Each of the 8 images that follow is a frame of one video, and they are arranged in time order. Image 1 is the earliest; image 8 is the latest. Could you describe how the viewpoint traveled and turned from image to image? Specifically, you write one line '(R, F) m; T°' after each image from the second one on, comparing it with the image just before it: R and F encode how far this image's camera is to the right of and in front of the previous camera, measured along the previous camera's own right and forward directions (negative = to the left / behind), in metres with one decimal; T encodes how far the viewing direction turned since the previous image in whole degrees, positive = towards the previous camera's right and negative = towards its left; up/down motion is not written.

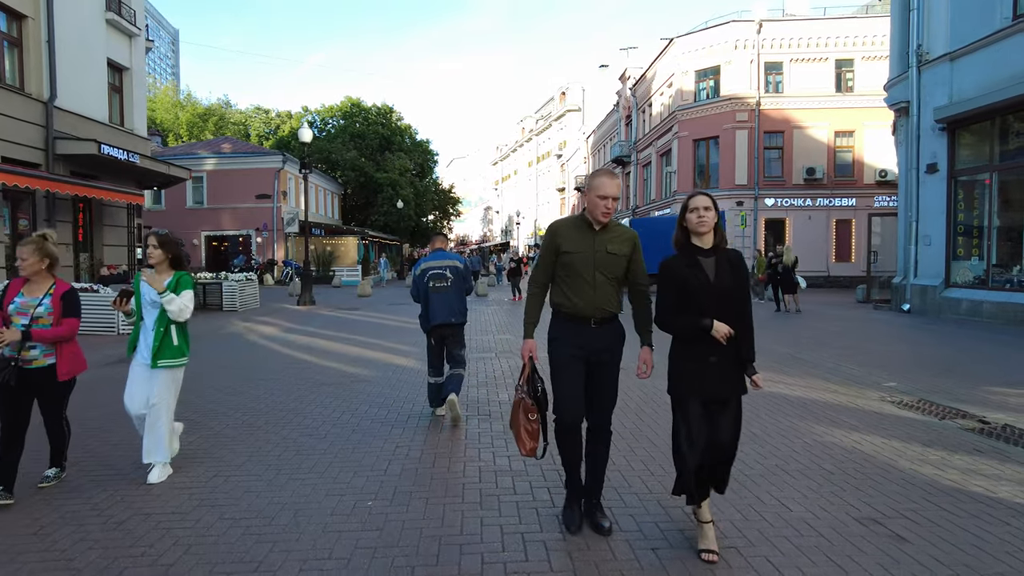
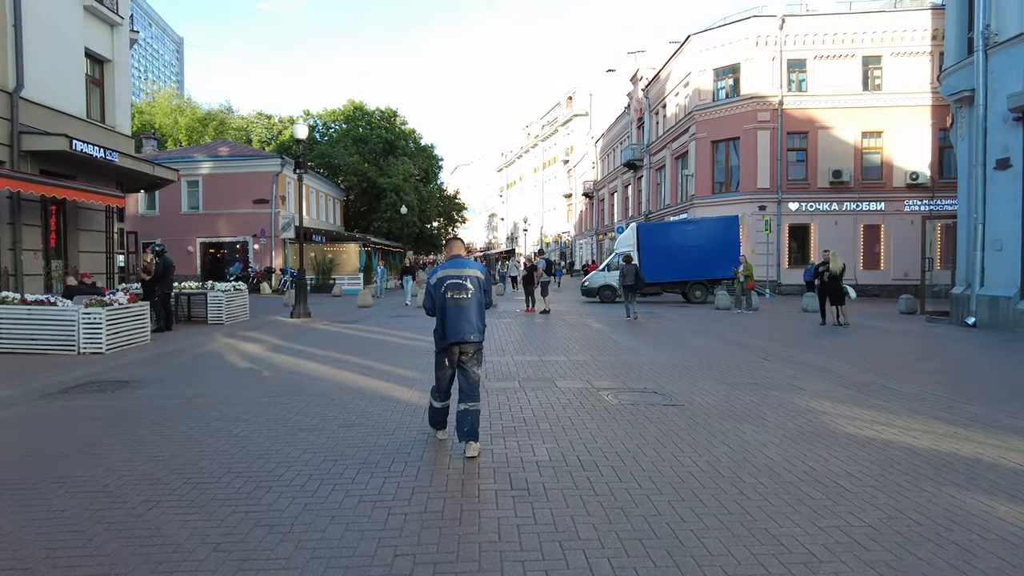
(-0.3, +1.7) m; 0°
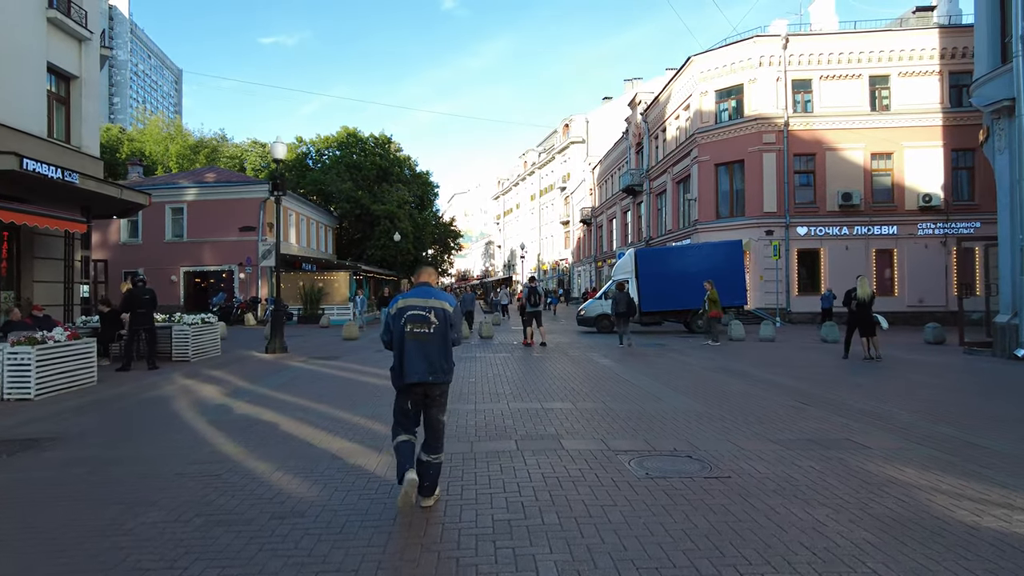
(0.0, +1.5) m; 0°
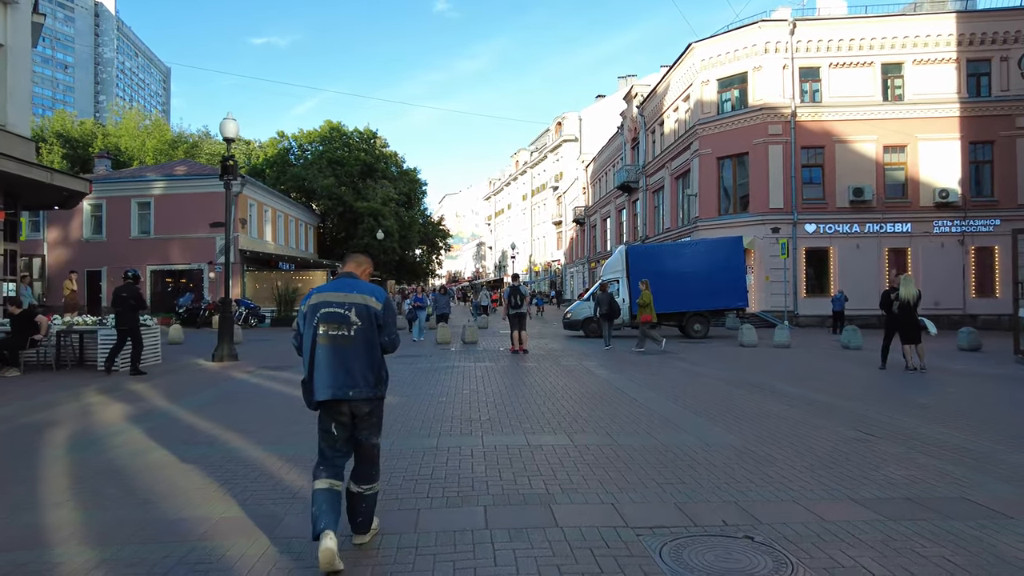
(+0.2, +2.1) m; +1°
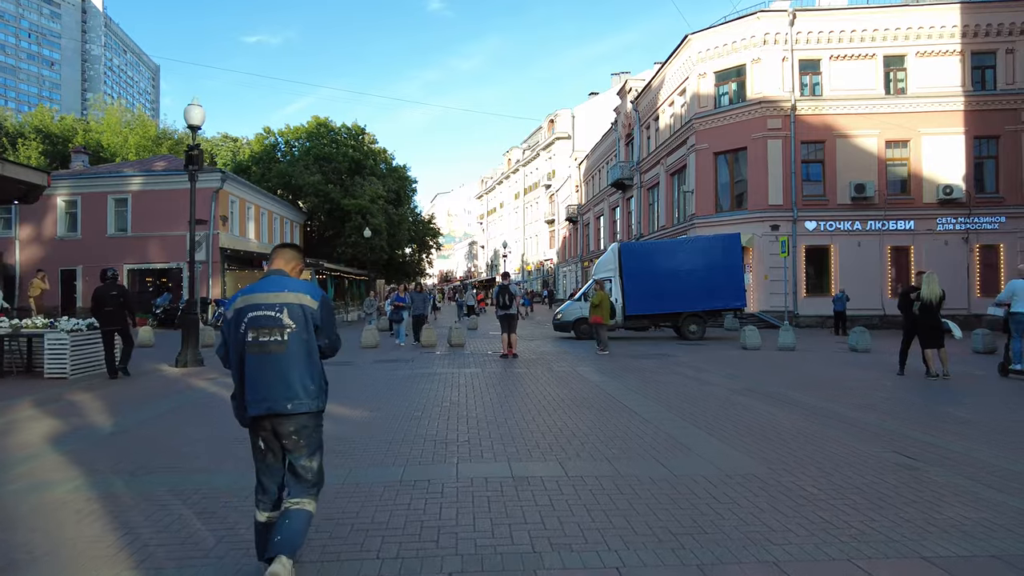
(+0.1, +1.0) m; +1°
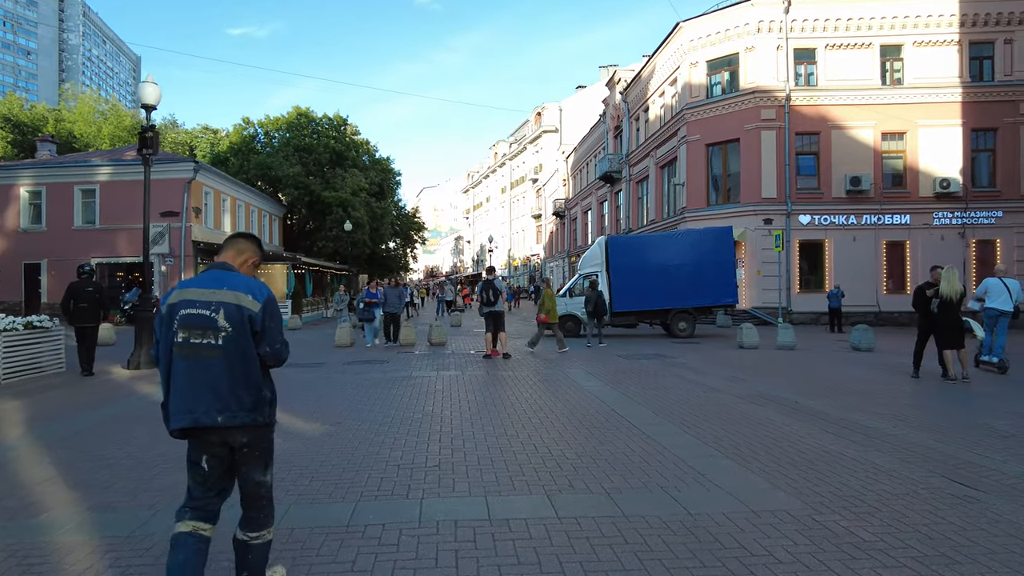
(+0.1, +1.0) m; +1°
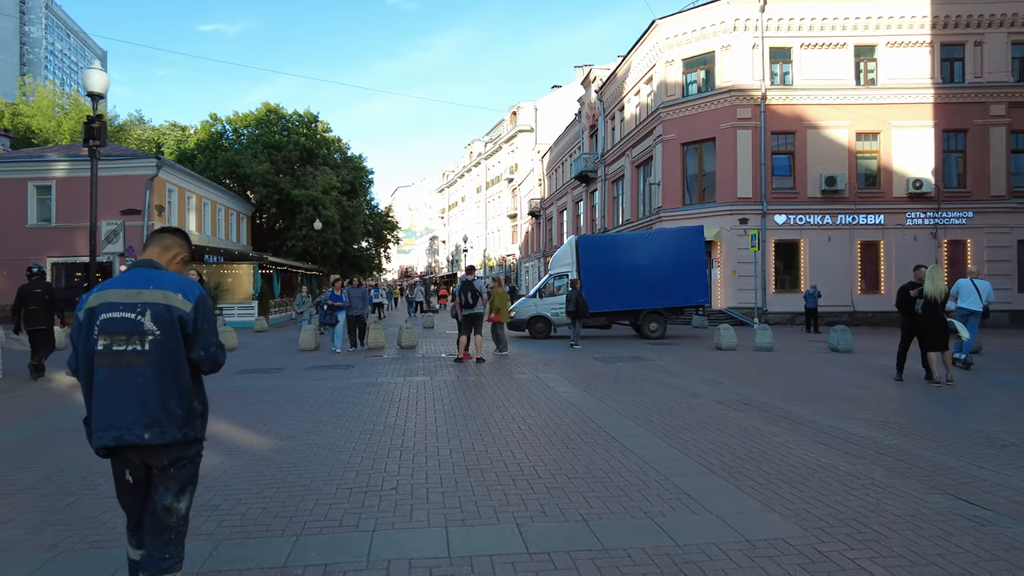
(+0.1, +0.5) m; +2°
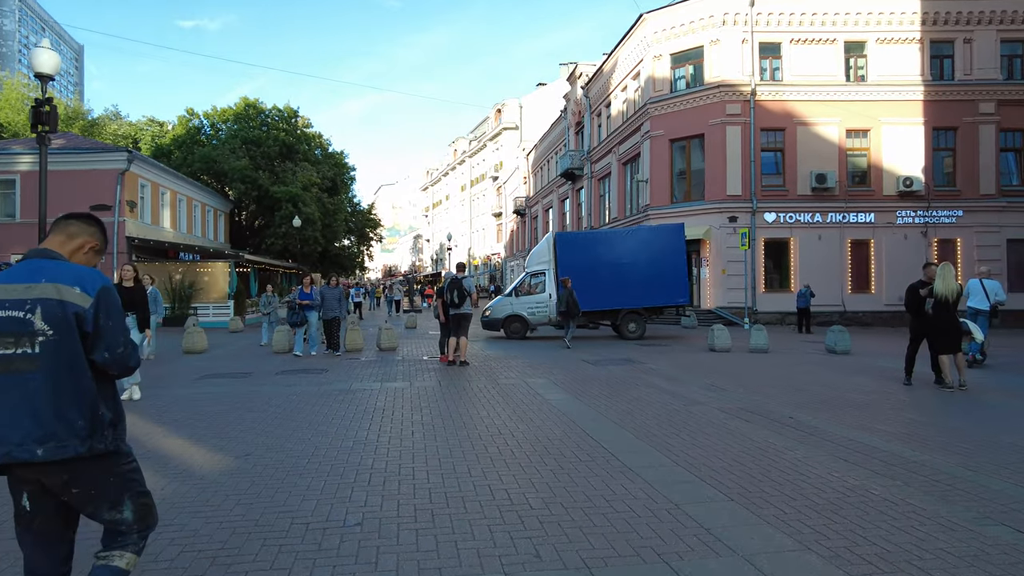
(0.0, +0.7) m; +1°
